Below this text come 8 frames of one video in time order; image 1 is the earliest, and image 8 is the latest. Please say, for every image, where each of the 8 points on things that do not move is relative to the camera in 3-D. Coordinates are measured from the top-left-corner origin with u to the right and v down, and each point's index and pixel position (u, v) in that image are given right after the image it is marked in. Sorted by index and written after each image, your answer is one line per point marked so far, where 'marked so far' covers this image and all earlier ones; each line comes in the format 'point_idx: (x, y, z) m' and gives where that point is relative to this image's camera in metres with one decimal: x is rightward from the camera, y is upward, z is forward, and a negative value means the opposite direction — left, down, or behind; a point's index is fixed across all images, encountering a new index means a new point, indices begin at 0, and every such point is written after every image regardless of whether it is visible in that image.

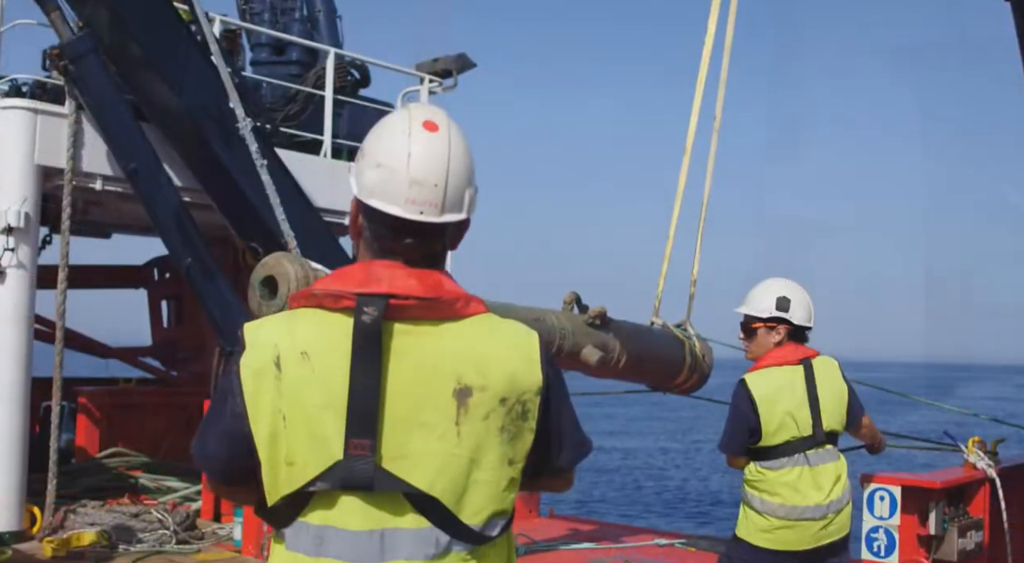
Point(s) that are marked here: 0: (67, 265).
0: (-2.8, +0.1, +6.8) m
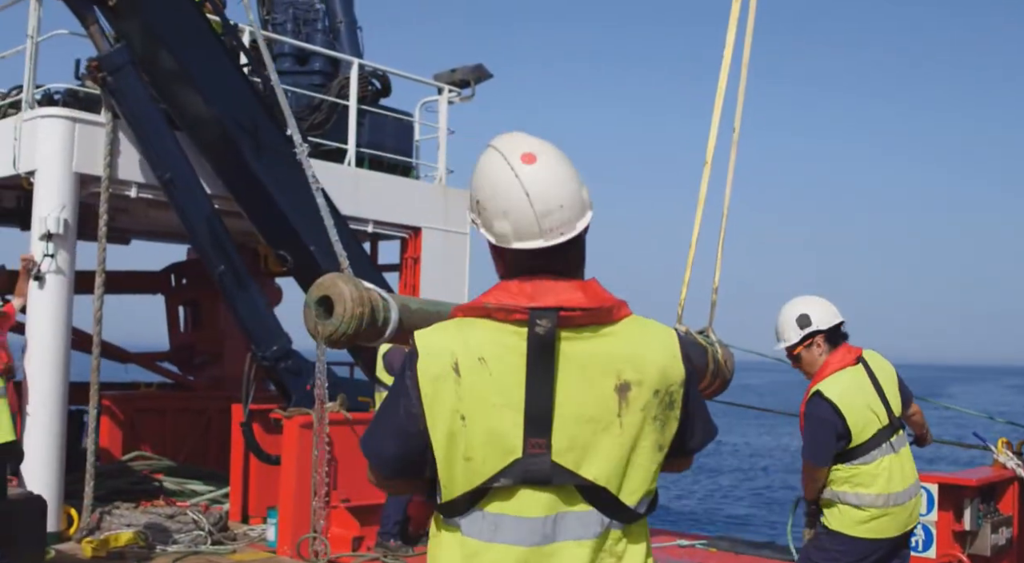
0: (-2.6, +0.1, +7.0) m
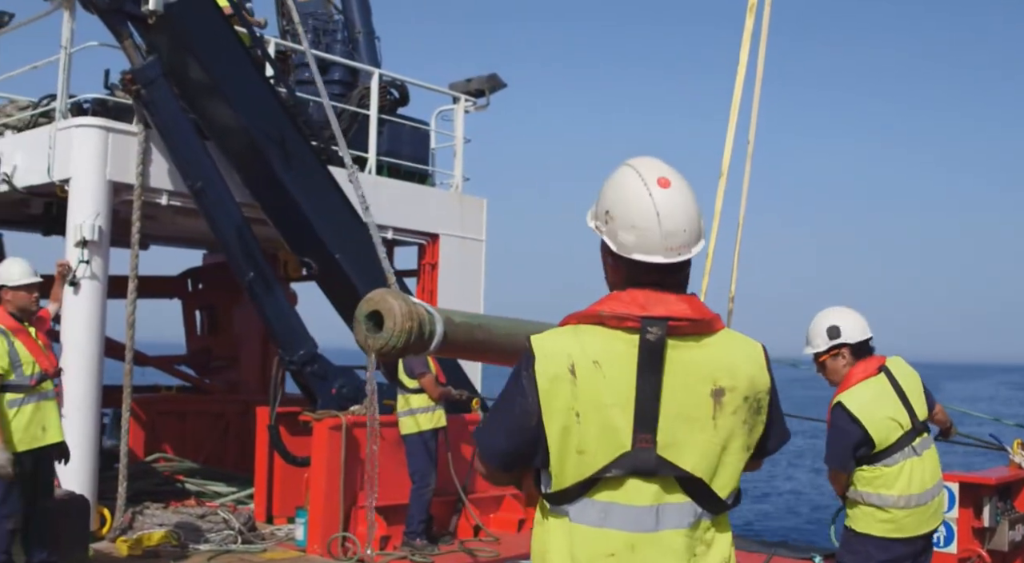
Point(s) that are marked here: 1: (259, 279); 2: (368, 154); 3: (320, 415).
0: (-2.5, 0.0, +7.1) m
1: (-1.7, 0.0, +7.4) m
2: (-1.2, +1.1, +8.9) m
3: (-1.2, -0.9, +7.1) m
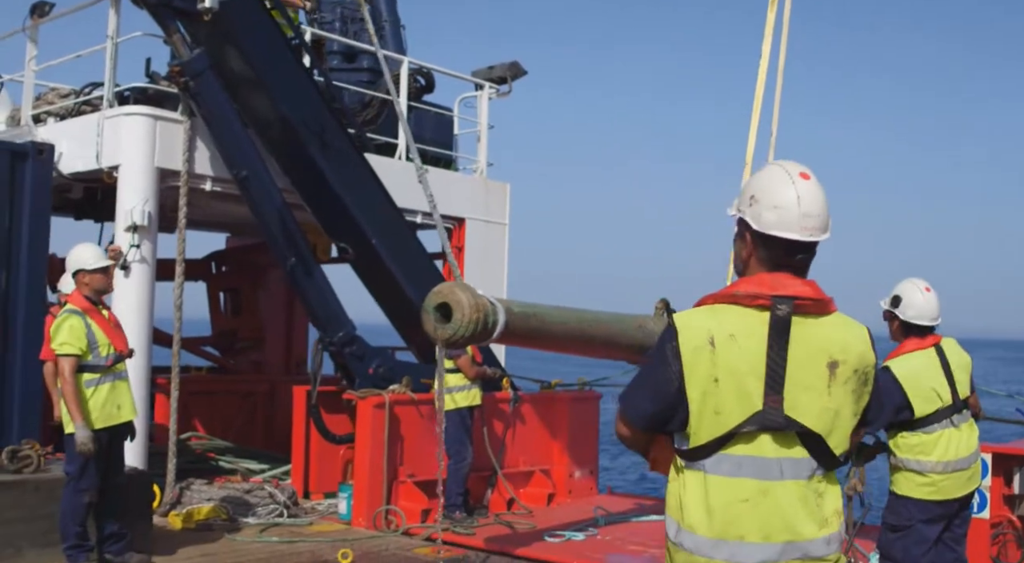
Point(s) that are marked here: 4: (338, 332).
0: (-2.3, +0.2, +7.4) m
1: (-1.5, +0.1, +7.7) m
2: (-1.0, +1.2, +9.1) m
3: (-1.0, -0.8, +7.4) m
4: (-1.3, -0.4, +7.8) m
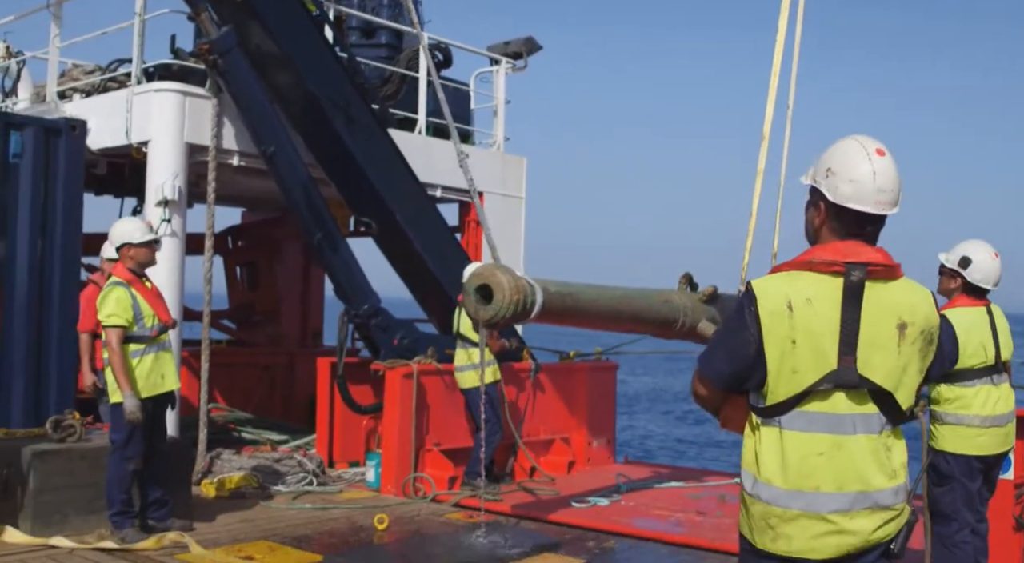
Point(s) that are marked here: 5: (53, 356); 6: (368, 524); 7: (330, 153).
0: (-2.1, +0.3, +7.5) m
1: (-1.3, +0.3, +7.8) m
2: (-0.8, +1.4, +9.2) m
3: (-0.8, -0.6, +7.5) m
4: (-1.1, -0.2, +8.0) m
5: (-2.9, -0.5, +6.8) m
6: (-0.8, -1.4, +6.5) m
7: (-1.3, +0.9, +8.0) m
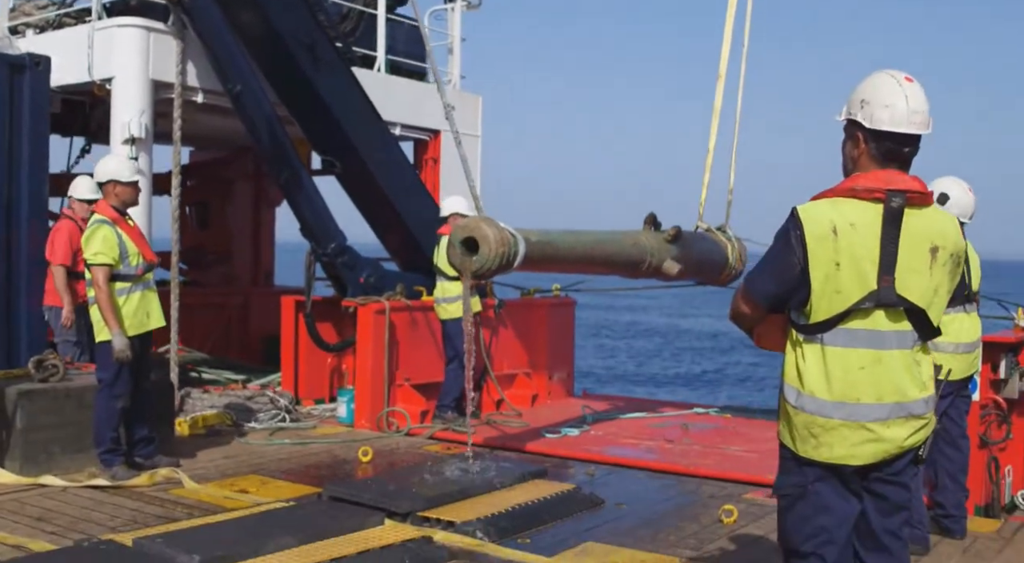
0: (-2.3, +0.8, +7.4) m
1: (-1.6, +0.8, +7.8) m
2: (-1.2, +1.9, +9.2) m
3: (-1.0, -0.1, +7.6) m
4: (-1.3, +0.3, +8.0) m
5: (-3.0, -0.1, +6.7) m
6: (-1.0, -1.1, +6.6) m
7: (-1.6, +1.4, +7.9) m
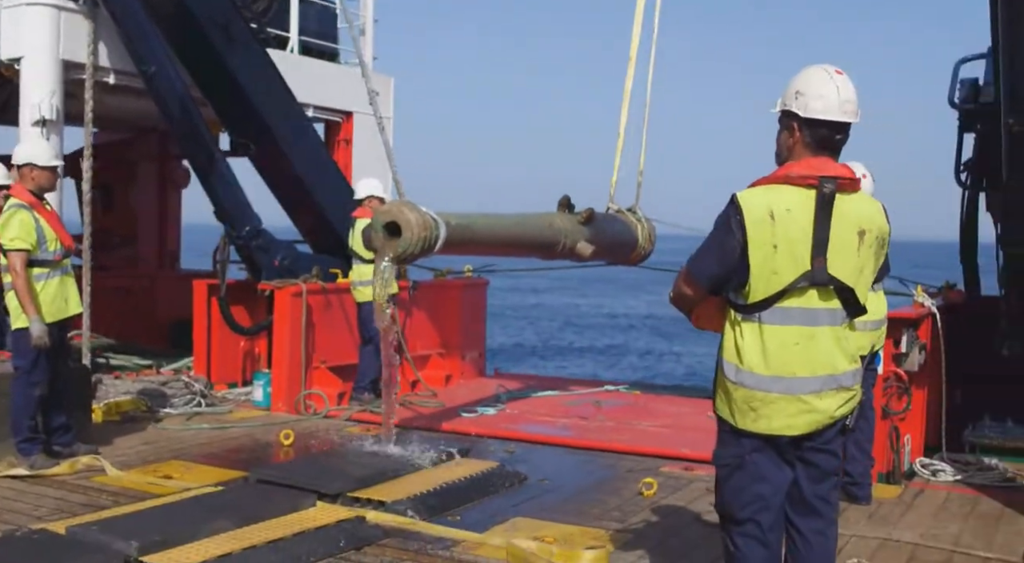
0: (-2.9, +0.9, +7.3) m
1: (-2.2, +0.9, +7.7) m
2: (-1.9, +2.1, +9.1) m
3: (-1.6, 0.0, +7.6) m
4: (-2.0, +0.4, +7.9) m
5: (-3.5, 0.0, +6.5) m
6: (-1.5, -1.0, +6.6) m
7: (-2.2, +1.5, +7.8) m
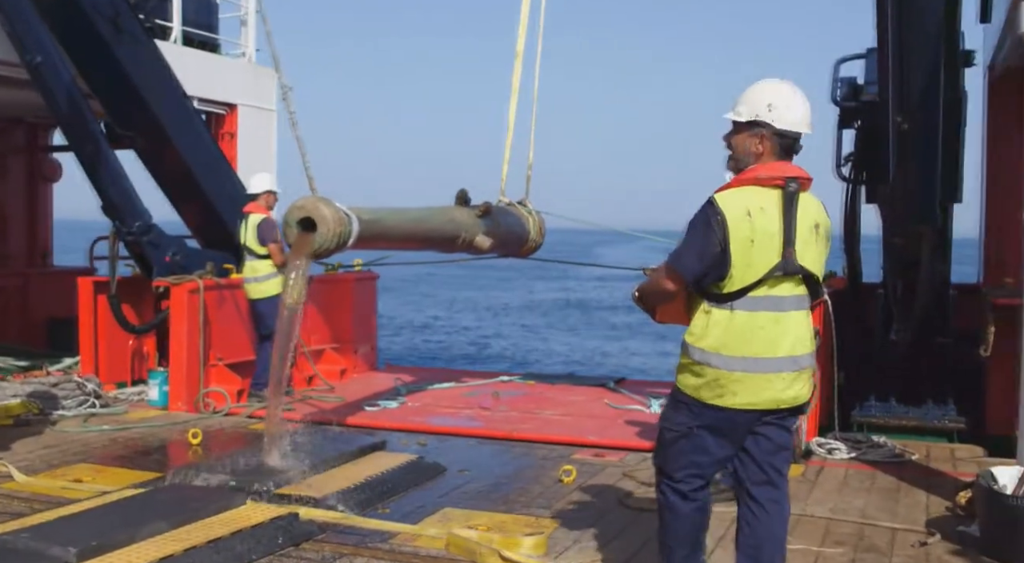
0: (-3.5, +0.9, +6.9) m
1: (-2.9, +0.9, +7.5) m
2: (-2.8, +2.1, +8.8) m
3: (-2.3, 0.0, +7.4) m
4: (-2.7, +0.4, +7.7) m
5: (-4.1, 0.0, +6.1) m
6: (-2.0, -0.9, +6.5) m
7: (-2.9, +1.5, +7.6) m
